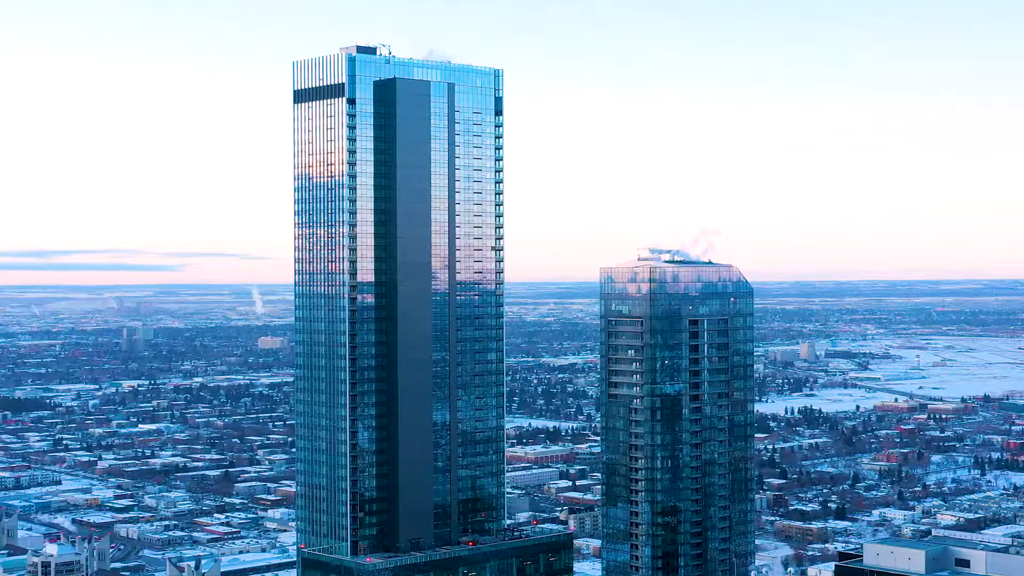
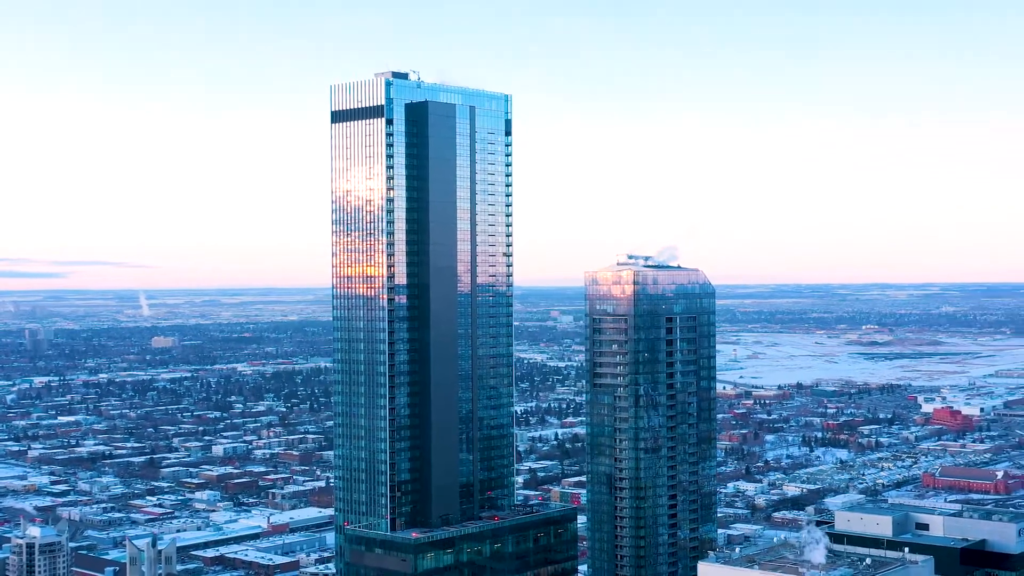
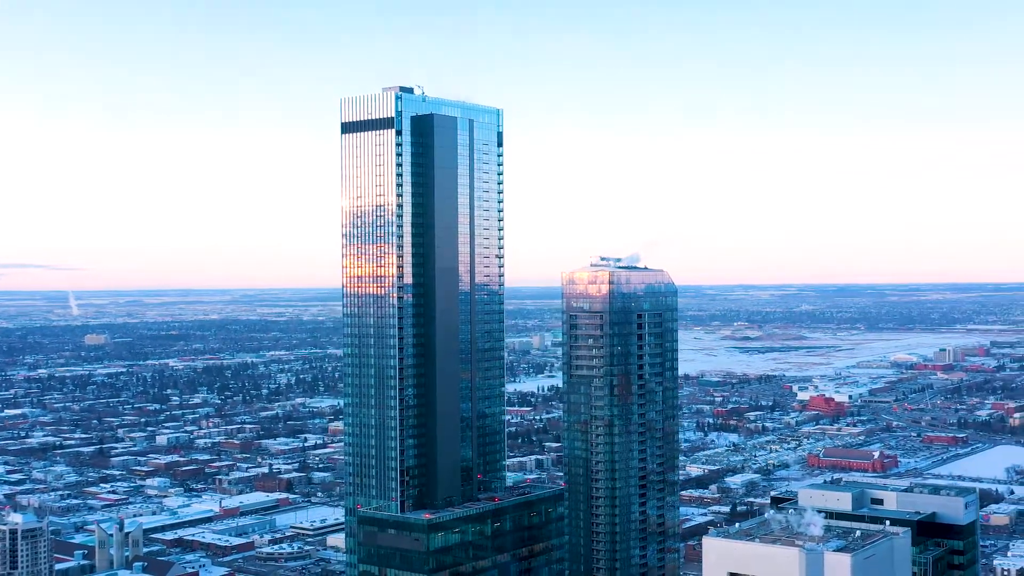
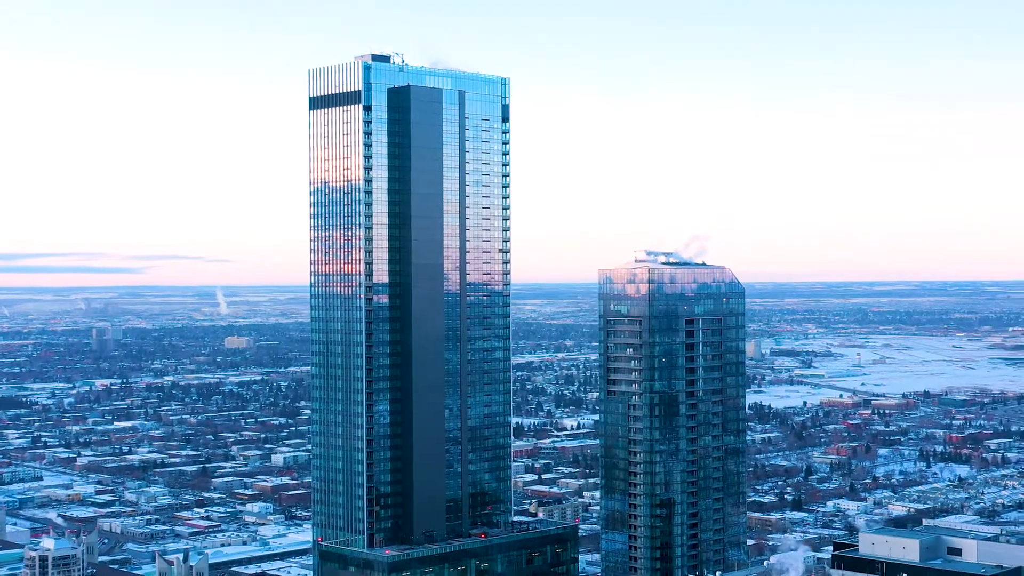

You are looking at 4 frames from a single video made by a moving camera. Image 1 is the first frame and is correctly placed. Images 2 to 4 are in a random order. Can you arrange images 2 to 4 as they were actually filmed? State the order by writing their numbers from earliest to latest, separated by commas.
4, 2, 3
